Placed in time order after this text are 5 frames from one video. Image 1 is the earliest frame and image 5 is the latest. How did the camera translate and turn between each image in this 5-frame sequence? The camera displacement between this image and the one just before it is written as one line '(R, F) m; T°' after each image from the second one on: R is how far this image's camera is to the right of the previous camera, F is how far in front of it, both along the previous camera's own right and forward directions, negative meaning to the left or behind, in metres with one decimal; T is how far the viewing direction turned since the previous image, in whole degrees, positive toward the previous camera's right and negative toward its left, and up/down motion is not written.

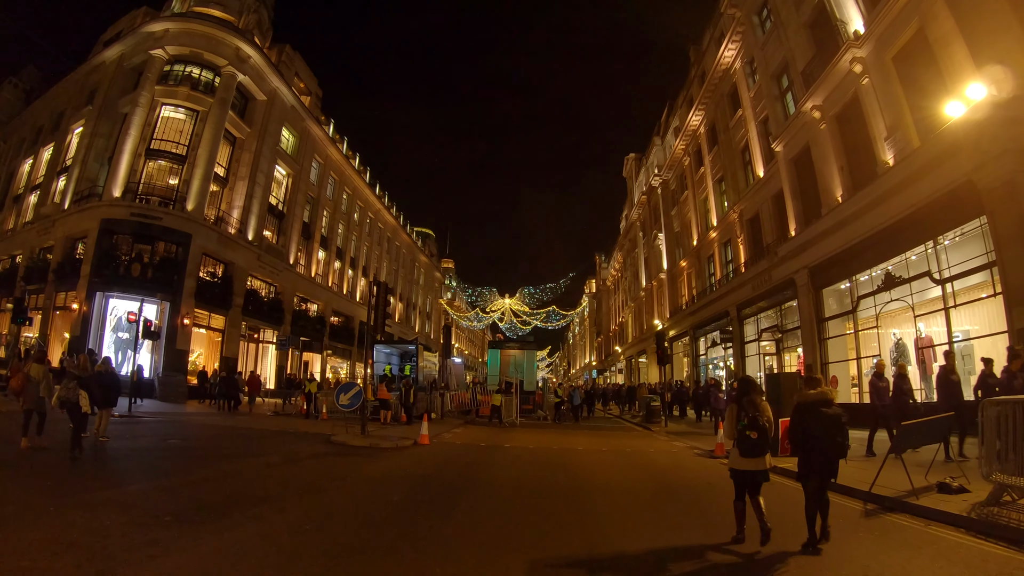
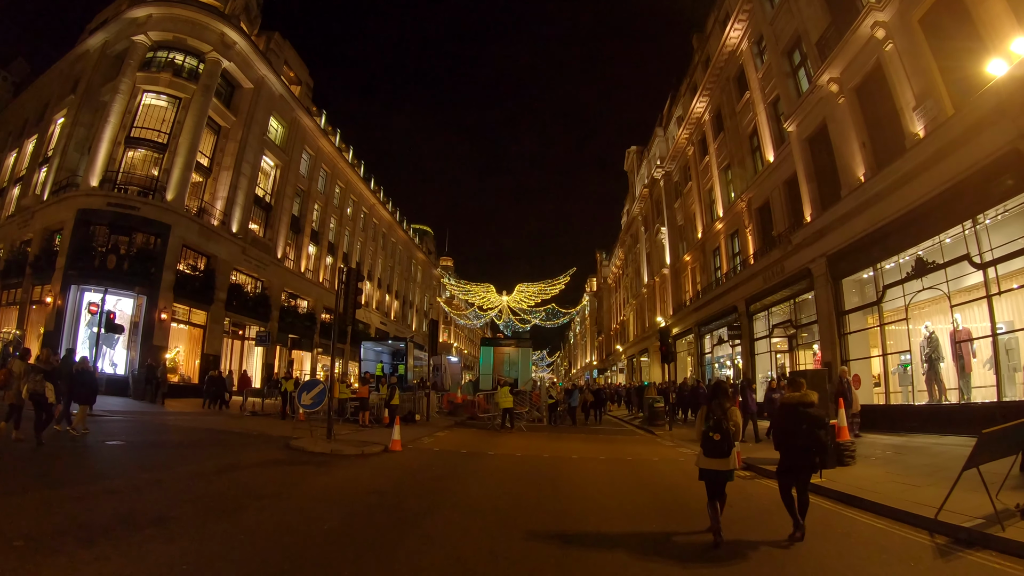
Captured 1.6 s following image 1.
(+0.4, +1.5) m; 0°
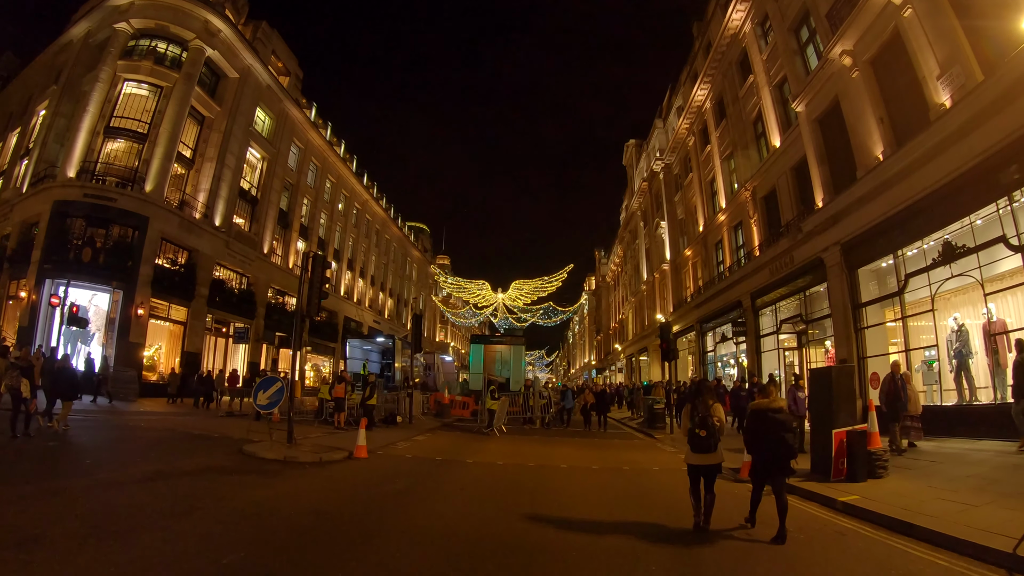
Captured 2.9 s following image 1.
(+0.4, +1.2) m; 0°
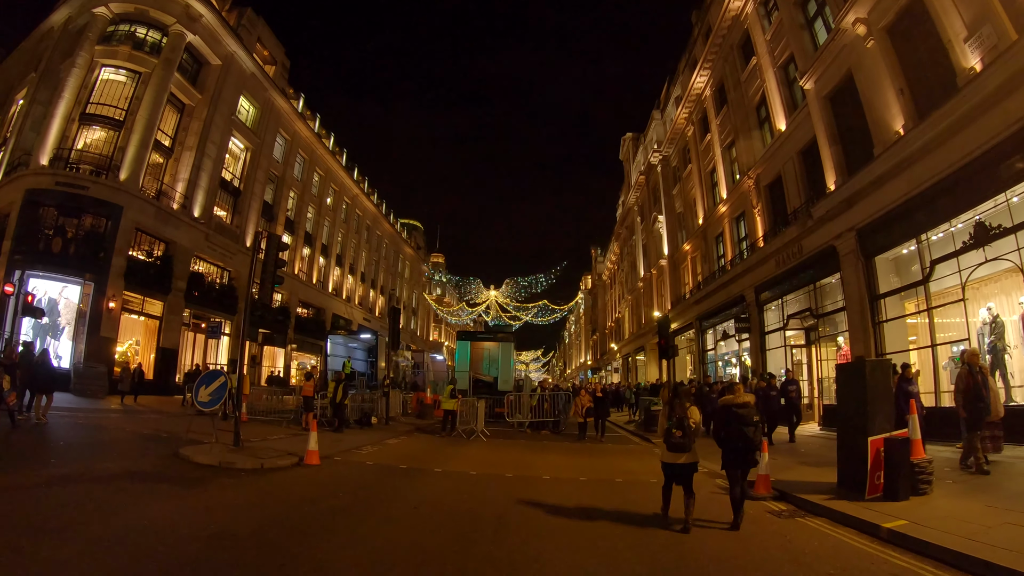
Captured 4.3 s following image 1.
(+0.4, +1.3) m; 0°
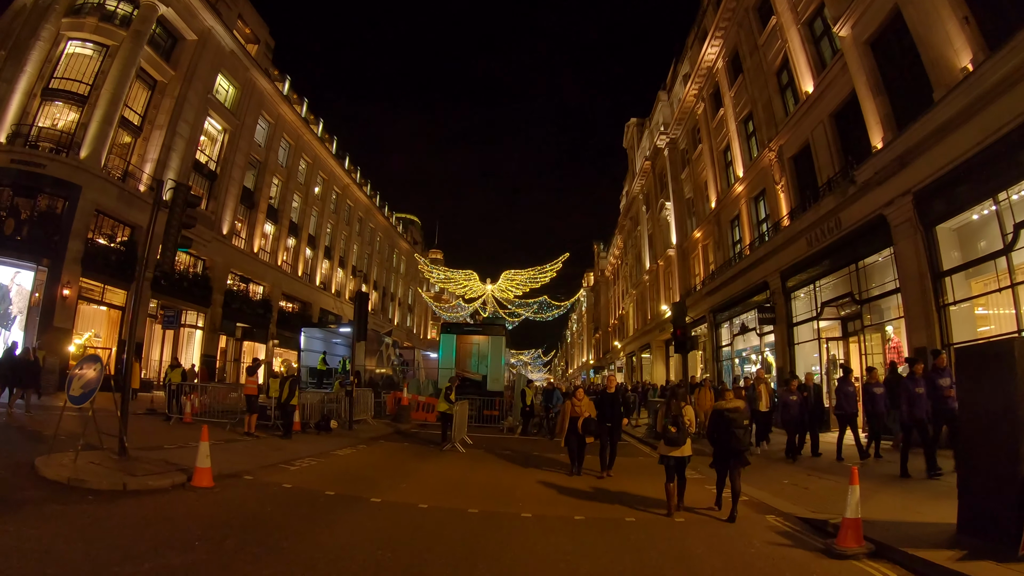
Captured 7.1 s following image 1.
(+0.4, +2.2) m; 0°
